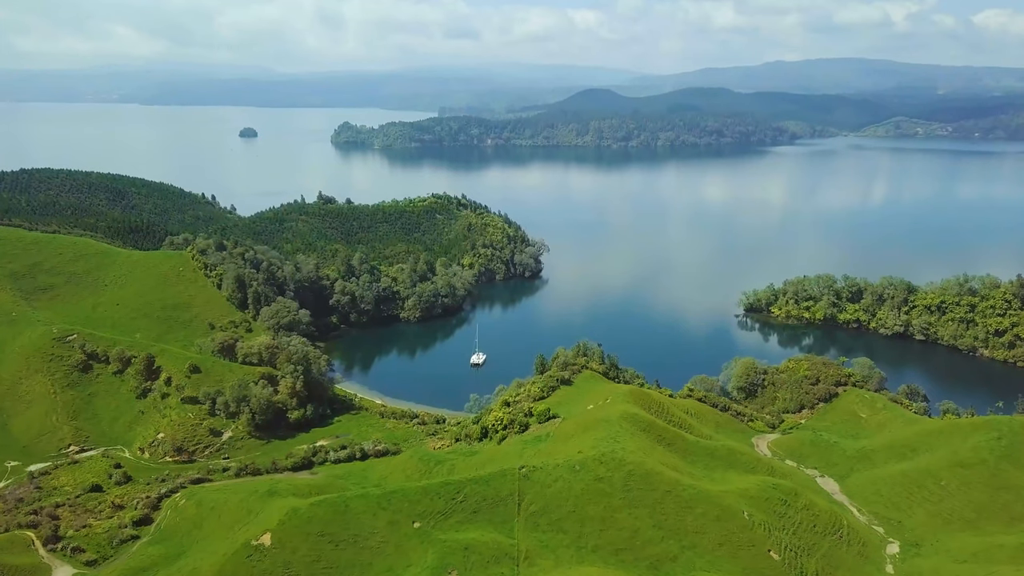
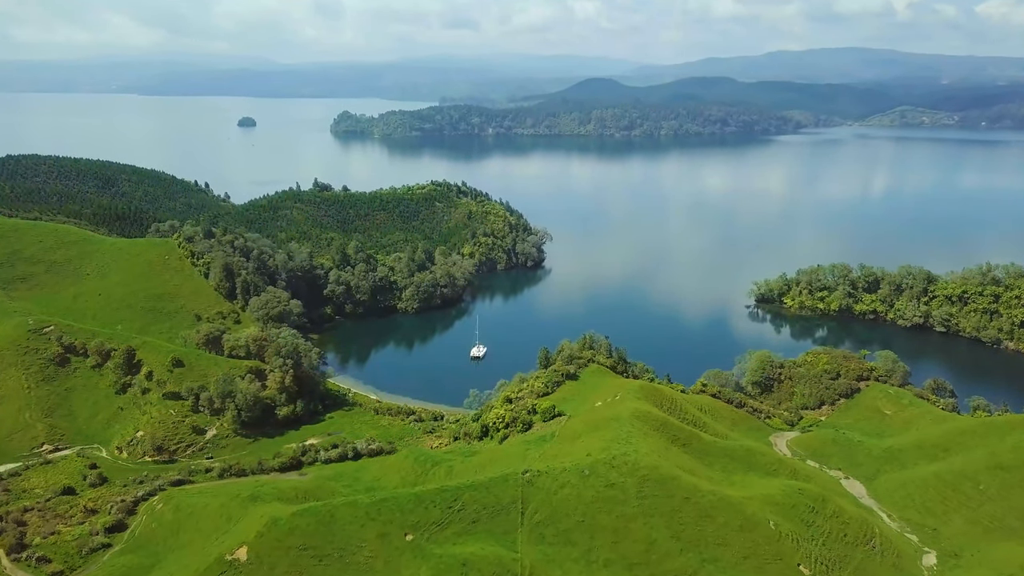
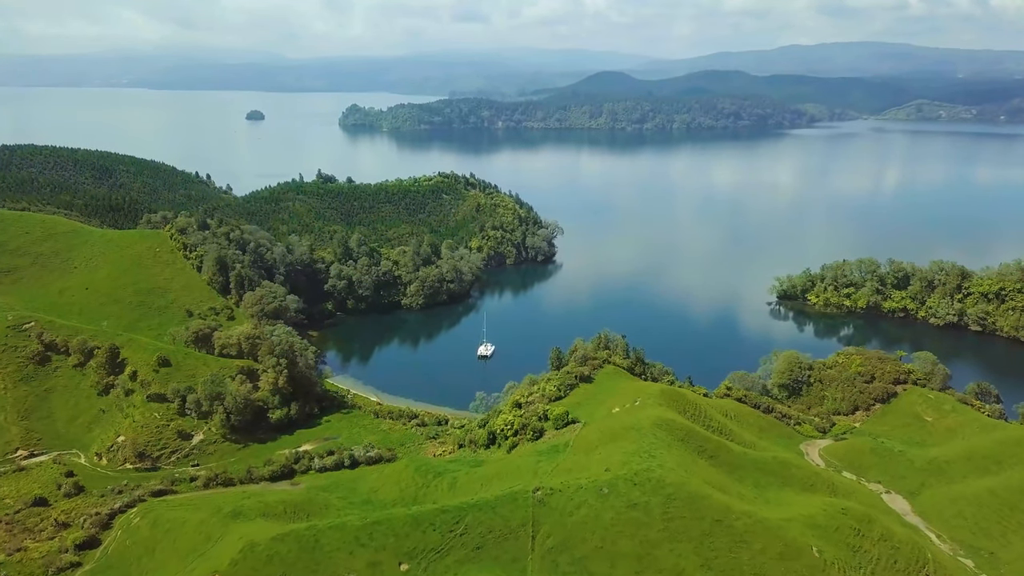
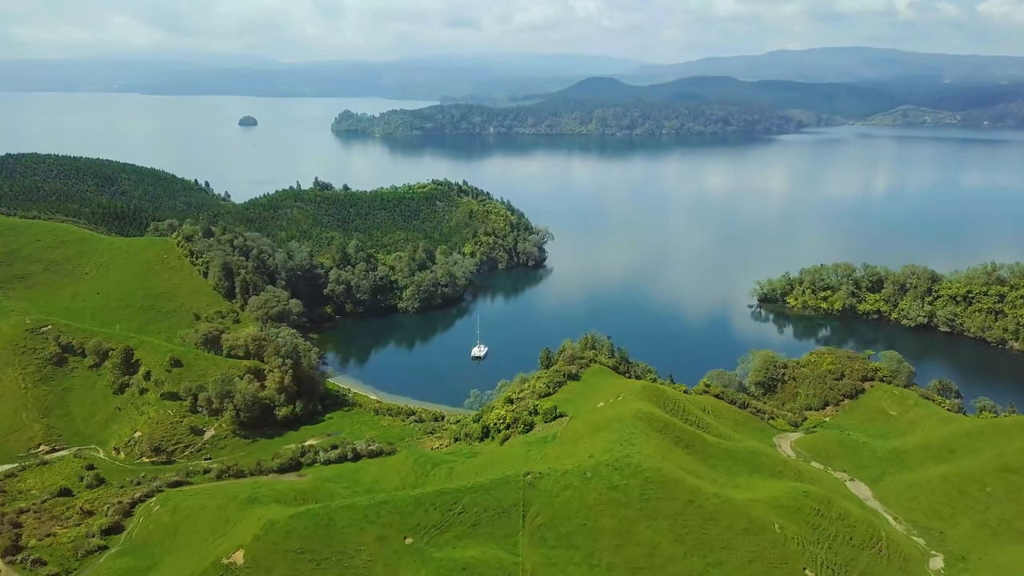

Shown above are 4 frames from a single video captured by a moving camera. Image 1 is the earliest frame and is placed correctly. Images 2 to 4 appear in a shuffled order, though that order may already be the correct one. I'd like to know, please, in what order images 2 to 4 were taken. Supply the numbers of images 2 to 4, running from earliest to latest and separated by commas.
2, 4, 3
